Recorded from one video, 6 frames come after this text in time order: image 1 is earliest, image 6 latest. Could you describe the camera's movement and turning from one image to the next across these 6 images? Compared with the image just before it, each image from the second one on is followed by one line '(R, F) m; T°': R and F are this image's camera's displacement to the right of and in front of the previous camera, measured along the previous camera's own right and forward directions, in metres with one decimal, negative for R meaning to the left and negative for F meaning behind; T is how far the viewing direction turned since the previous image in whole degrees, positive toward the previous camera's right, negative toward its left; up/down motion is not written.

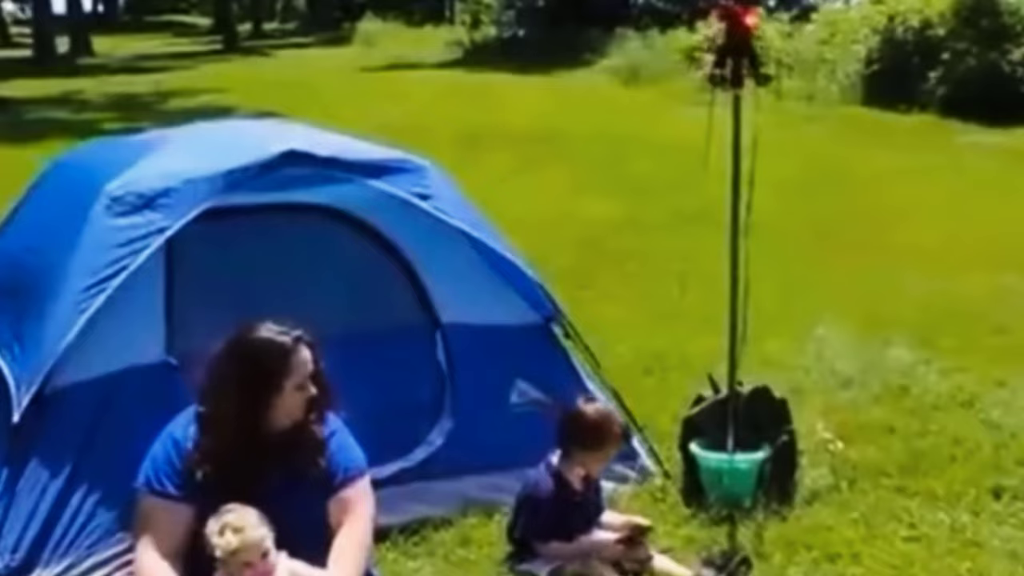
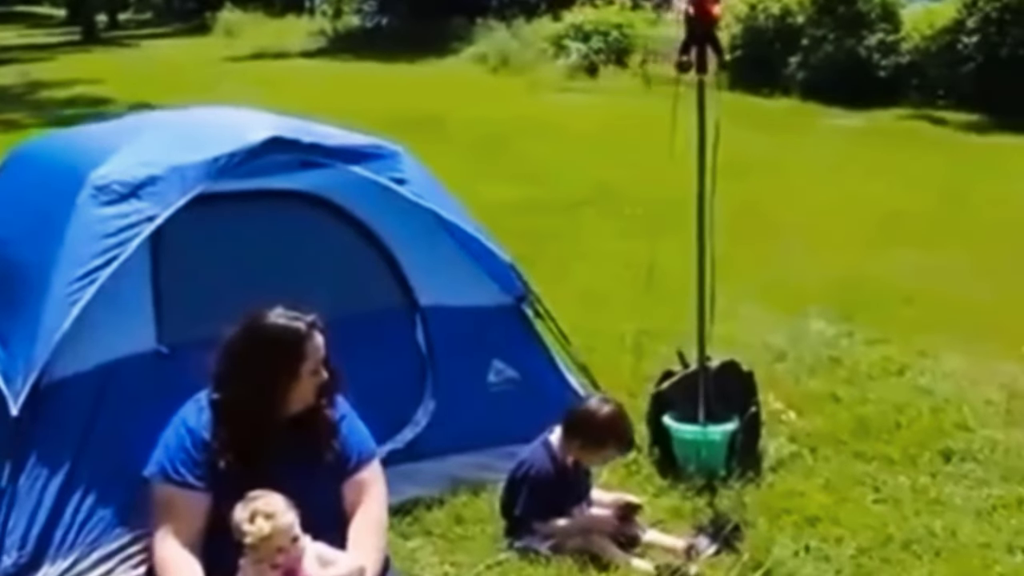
(-0.7, -0.1) m; +7°
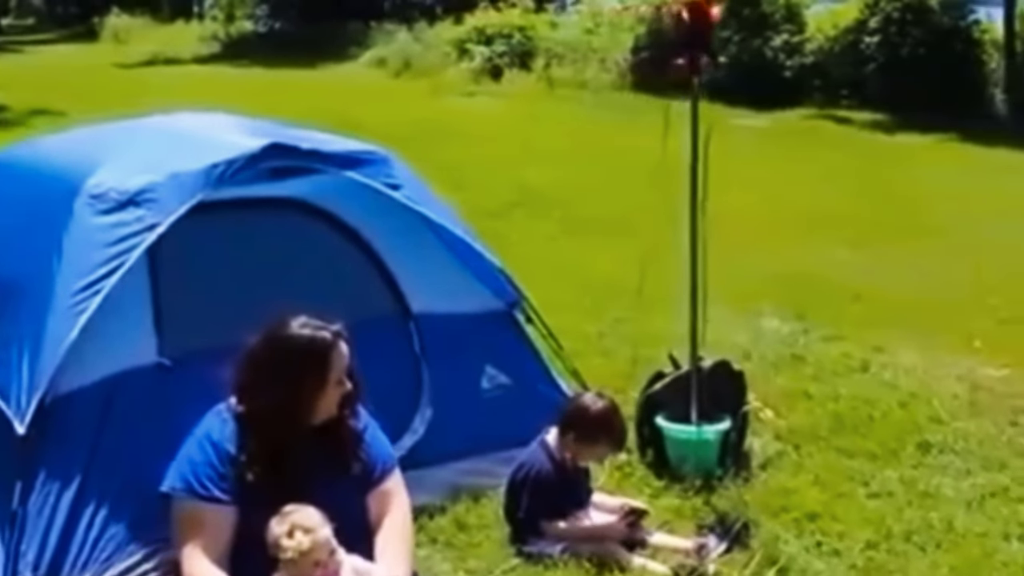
(-0.6, 0.0) m; +6°
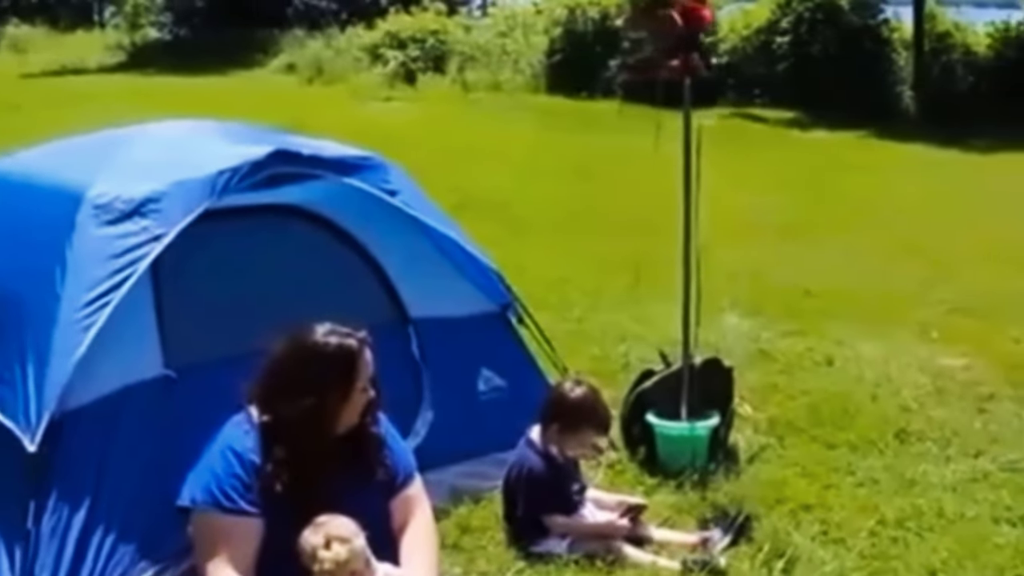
(-0.5, 0.0) m; +5°
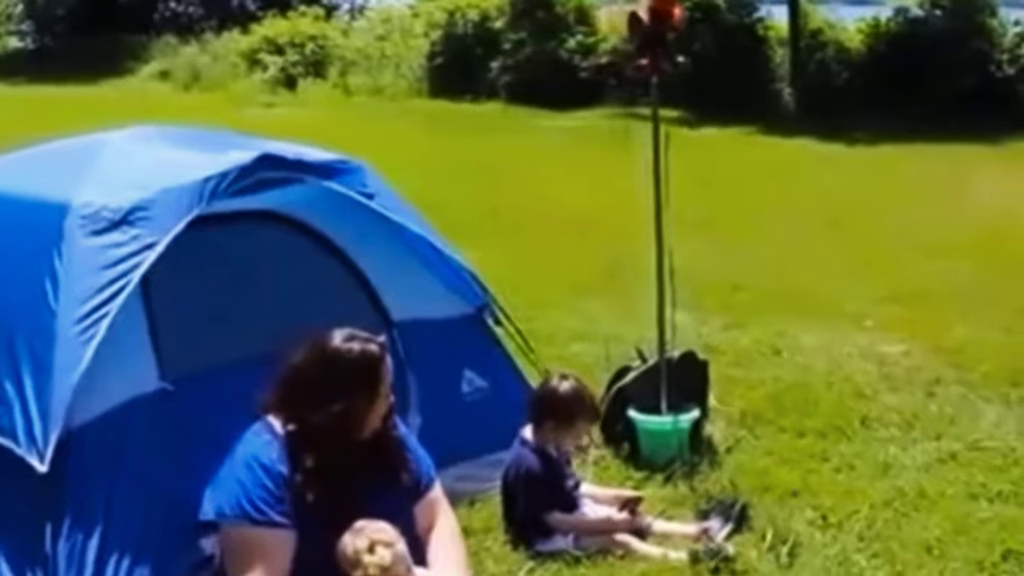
(-0.6, 0.0) m; +7°
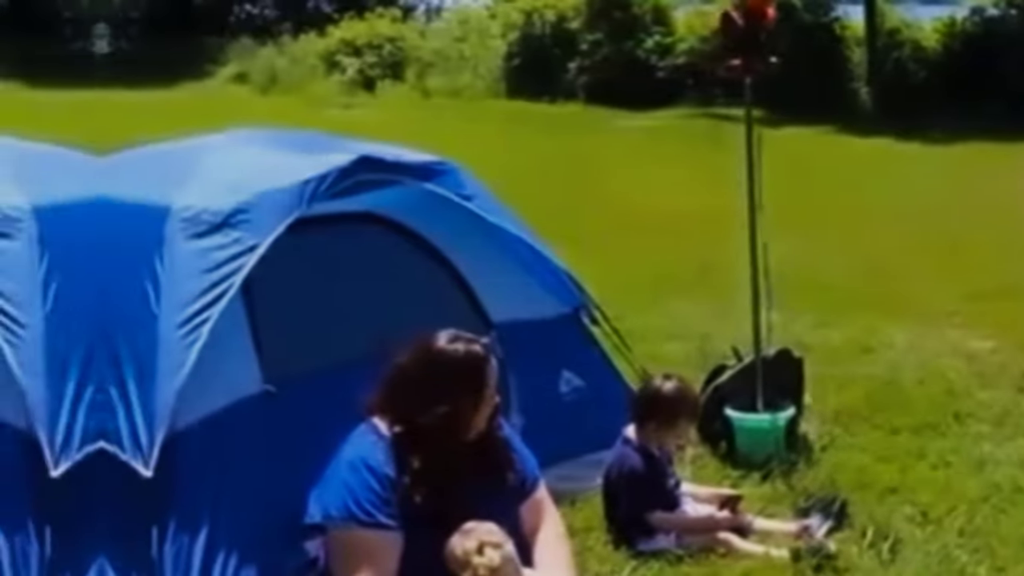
(-0.1, -0.1) m; -2°
